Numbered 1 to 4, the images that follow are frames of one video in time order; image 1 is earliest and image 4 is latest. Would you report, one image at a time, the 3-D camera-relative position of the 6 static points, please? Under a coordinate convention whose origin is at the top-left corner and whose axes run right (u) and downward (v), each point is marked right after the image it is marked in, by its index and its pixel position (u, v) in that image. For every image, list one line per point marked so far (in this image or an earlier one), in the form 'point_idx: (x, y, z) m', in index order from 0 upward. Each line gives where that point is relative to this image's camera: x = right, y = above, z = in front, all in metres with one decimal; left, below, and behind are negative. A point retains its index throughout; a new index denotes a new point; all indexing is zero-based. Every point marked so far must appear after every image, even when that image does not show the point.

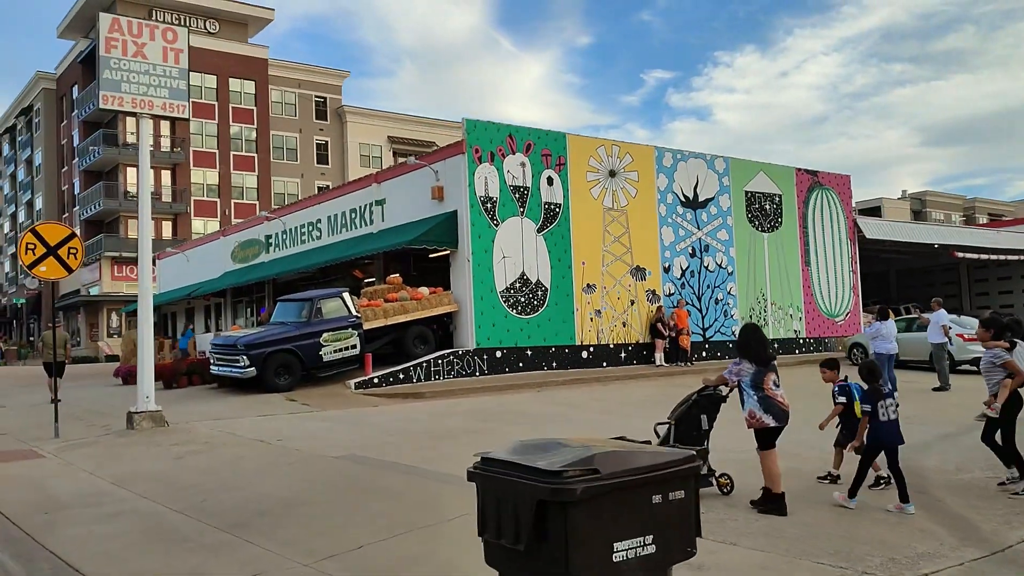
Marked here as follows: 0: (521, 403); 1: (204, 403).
0: (+0.1, -2.2, +16.9) m
1: (-5.8, -2.2, +16.9) m
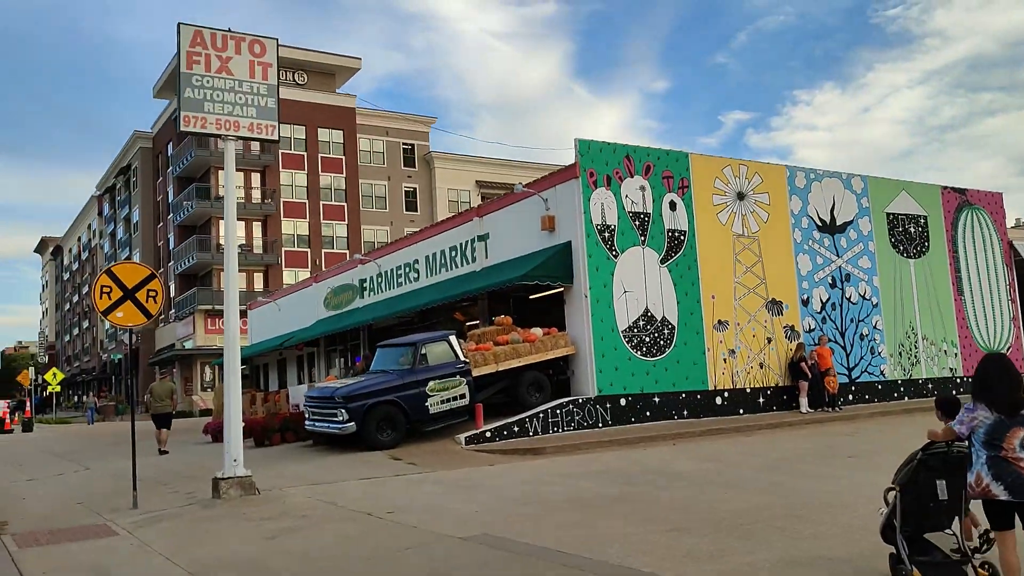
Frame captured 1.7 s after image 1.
0: (+2.4, -2.7, +14.5) m
1: (-3.5, -2.9, +15.0) m
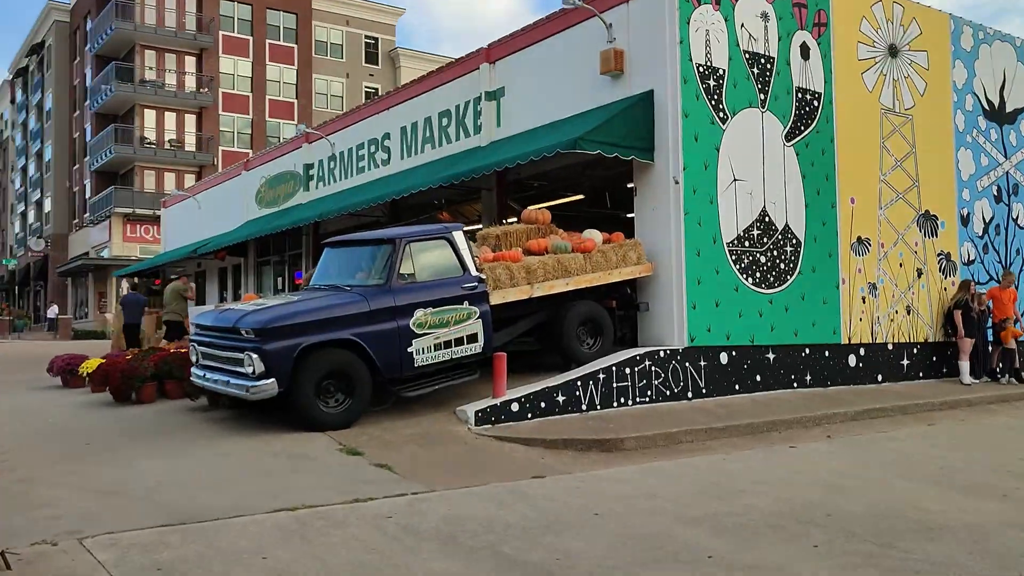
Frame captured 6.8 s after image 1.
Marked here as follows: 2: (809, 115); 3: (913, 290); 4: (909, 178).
0: (+2.9, -1.6, +7.6) m
1: (-3.0, -1.5, +7.8) m
2: (+4.0, +2.4, +12.3) m
3: (+5.9, 0.0, +13.4) m
4: (+6.0, +1.6, +13.5) m
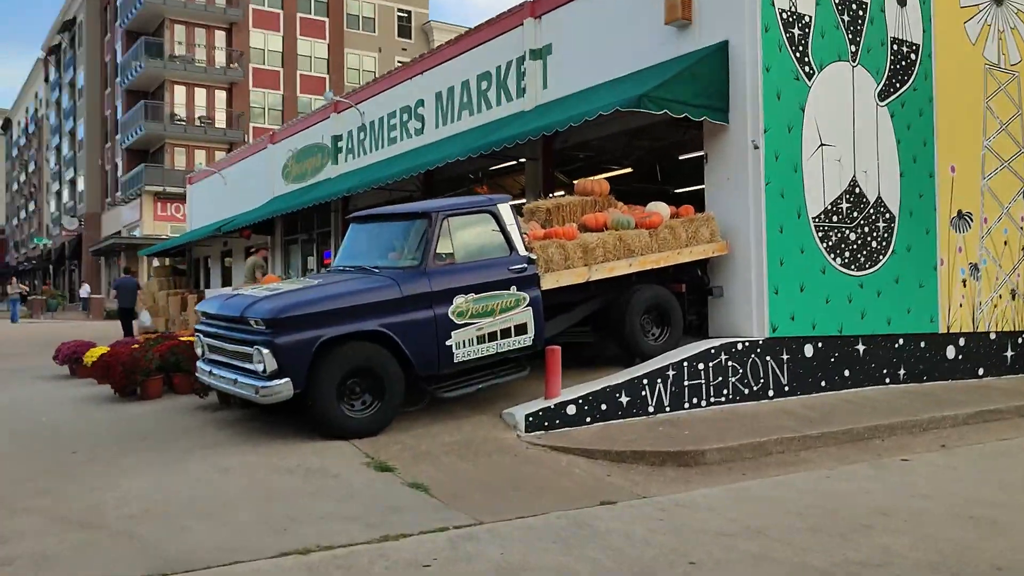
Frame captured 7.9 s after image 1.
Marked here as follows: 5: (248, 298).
0: (+3.3, -1.5, +6.1) m
1: (-2.6, -1.3, +6.6) m
2: (+4.6, +2.6, +10.6) m
3: (+6.6, +0.2, +11.7) m
4: (+6.6, +1.9, +11.8) m
5: (-2.2, -0.1, +7.5) m
